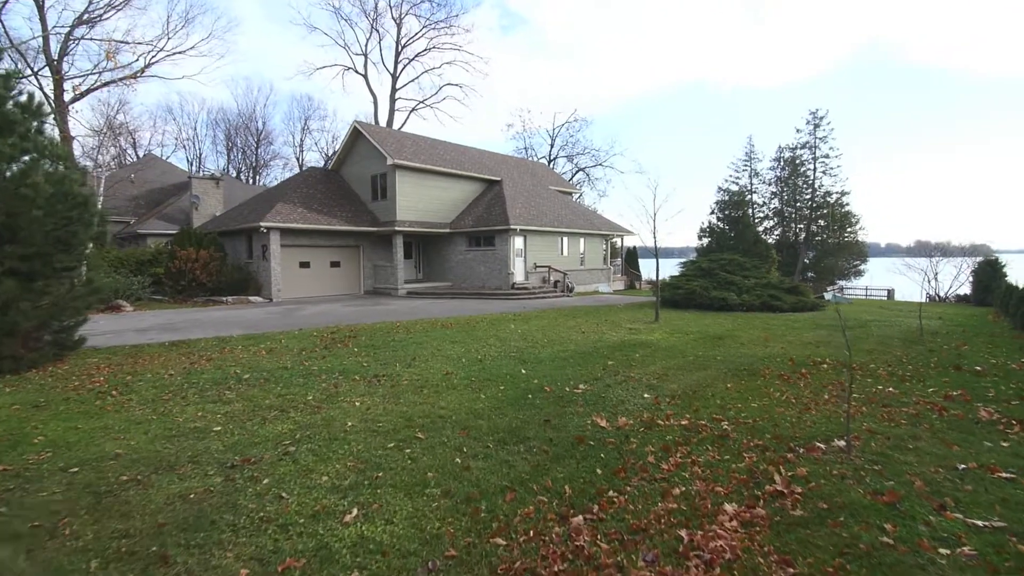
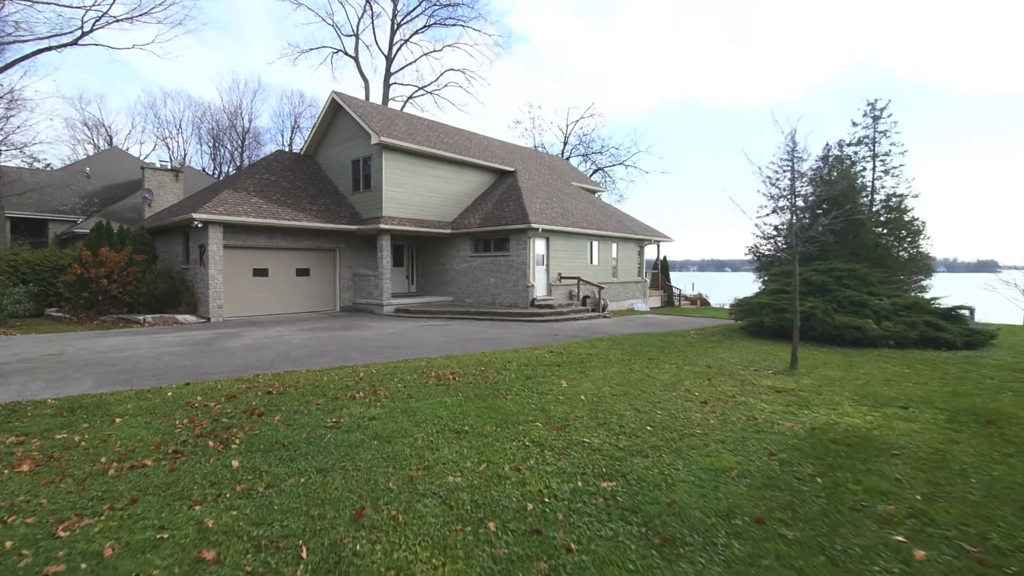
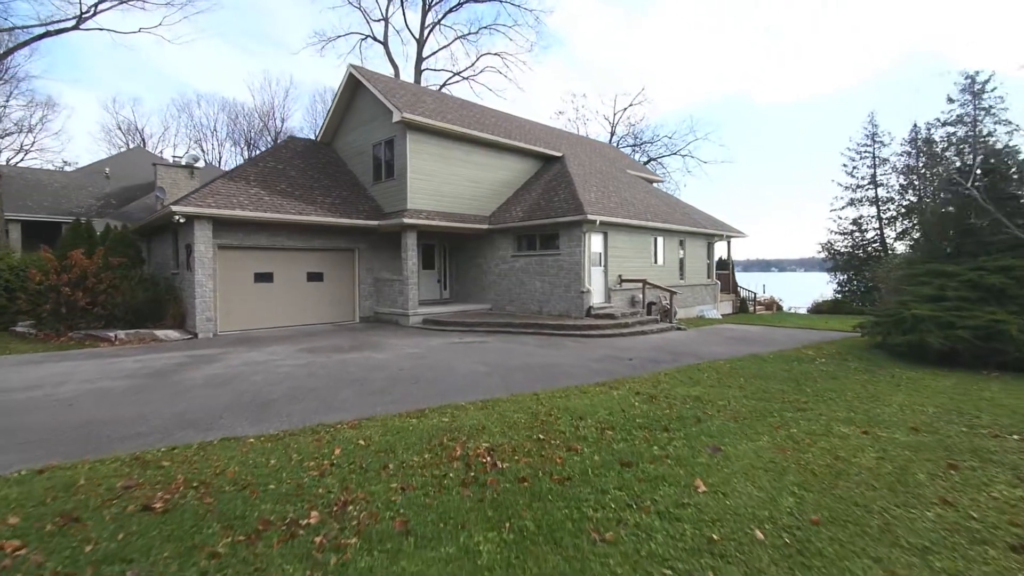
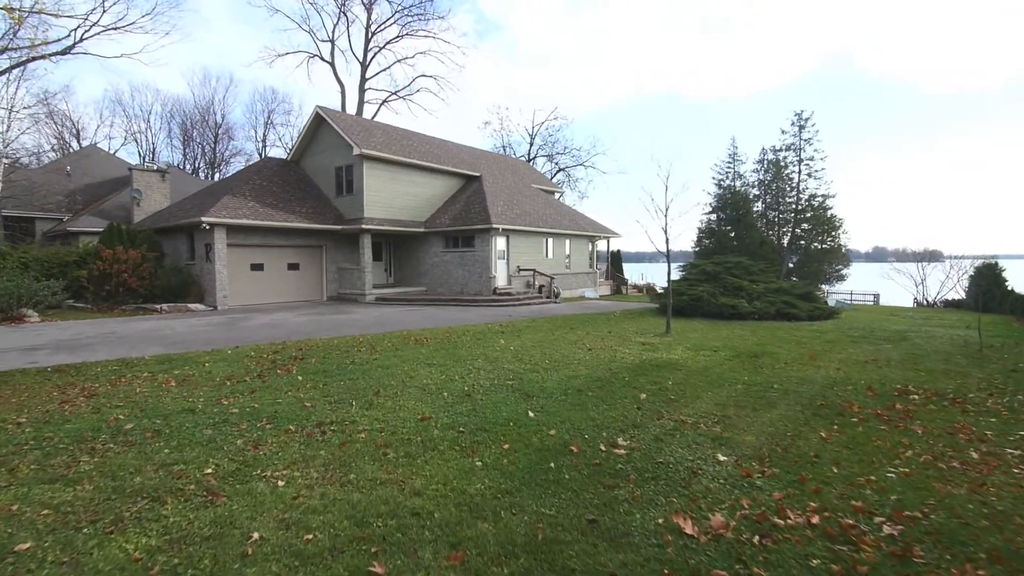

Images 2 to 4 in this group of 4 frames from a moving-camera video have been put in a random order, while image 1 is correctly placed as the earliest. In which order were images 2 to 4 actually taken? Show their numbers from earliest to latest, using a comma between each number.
4, 2, 3
